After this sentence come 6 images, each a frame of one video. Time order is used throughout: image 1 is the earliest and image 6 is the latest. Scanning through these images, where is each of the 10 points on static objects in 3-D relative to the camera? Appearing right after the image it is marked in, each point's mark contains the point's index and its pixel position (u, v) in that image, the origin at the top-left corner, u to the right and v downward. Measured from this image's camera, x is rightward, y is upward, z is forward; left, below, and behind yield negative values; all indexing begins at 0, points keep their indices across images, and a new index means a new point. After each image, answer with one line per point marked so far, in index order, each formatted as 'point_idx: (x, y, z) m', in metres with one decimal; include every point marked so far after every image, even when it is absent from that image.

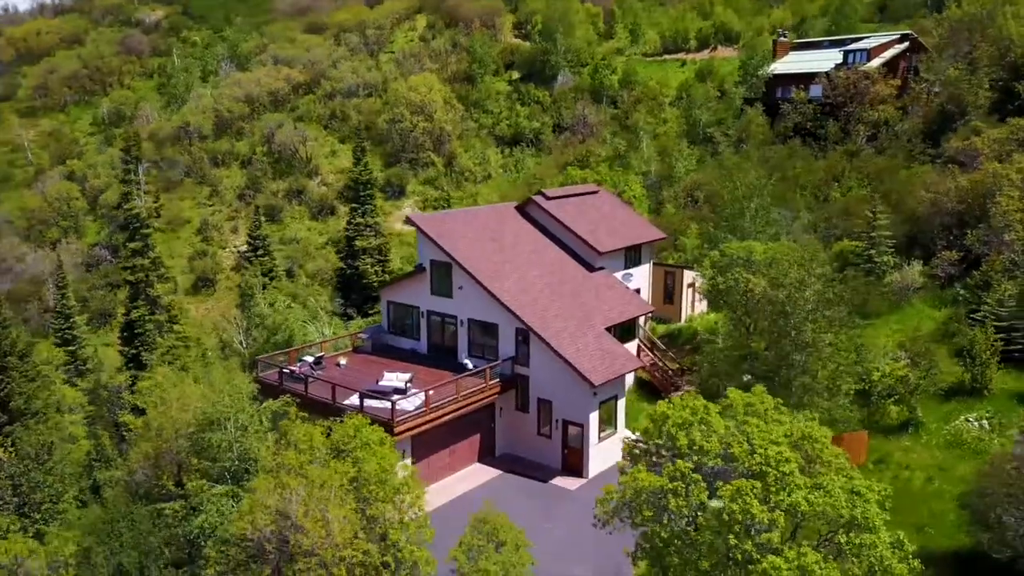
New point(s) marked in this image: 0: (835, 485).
0: (+5.1, -3.1, +13.2) m
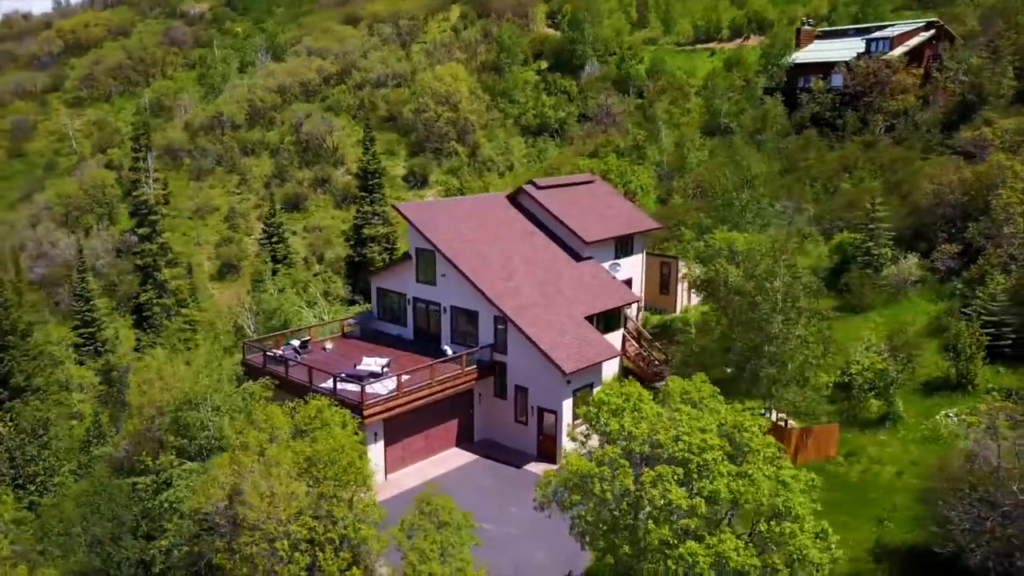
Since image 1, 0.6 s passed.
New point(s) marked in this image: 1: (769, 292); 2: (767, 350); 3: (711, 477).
0: (+3.9, -2.9, +13.2) m
1: (+6.2, -0.1, +19.9) m
2: (+6.2, -1.5, +19.8) m
3: (+3.1, -3.0, +13.2) m
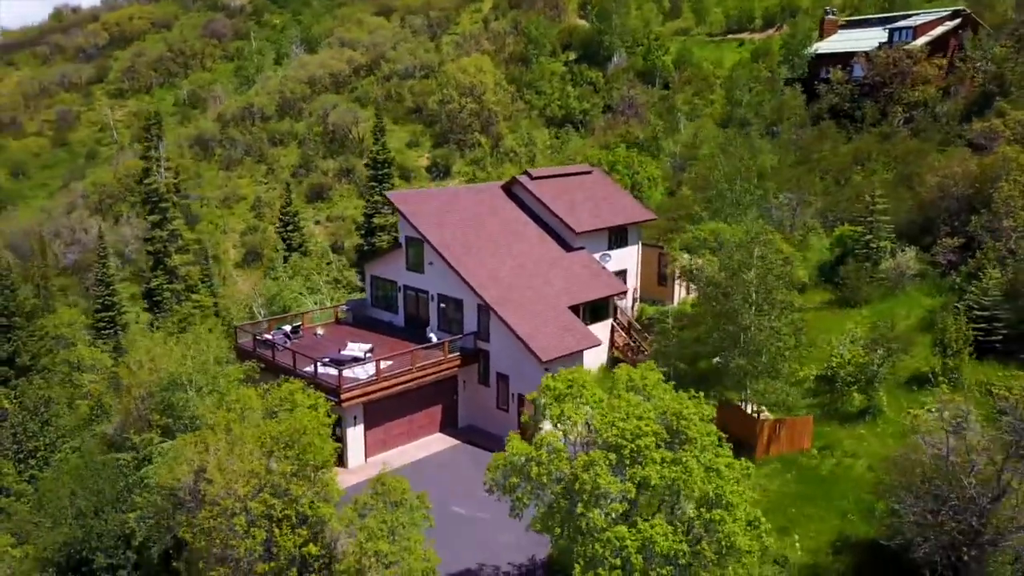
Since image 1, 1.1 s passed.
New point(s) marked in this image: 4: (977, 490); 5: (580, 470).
0: (+2.9, -2.8, +13.3) m
1: (+5.5, +0.1, +19.9) m
2: (+5.5, -1.2, +19.8) m
3: (+2.1, -2.8, +13.3) m
4: (+8.0, -3.5, +14.3) m
5: (+1.1, -2.9, +13.3) m
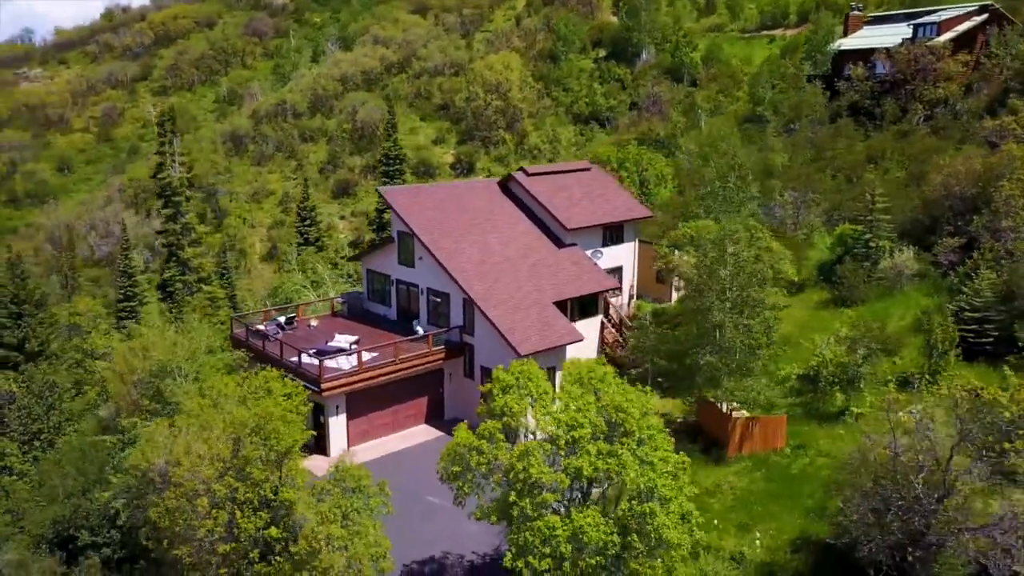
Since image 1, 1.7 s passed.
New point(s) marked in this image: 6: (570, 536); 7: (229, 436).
0: (+1.9, -2.7, +13.5) m
1: (+4.9, +0.2, +19.9) m
2: (+4.8, -1.2, +19.8) m
3: (+1.1, -2.7, +13.5) m
4: (+7.0, -3.5, +14.2) m
5: (+0.1, -2.8, +13.5) m
6: (+0.9, -3.9, +13.0) m
7: (-5.7, -3.0, +16.9) m
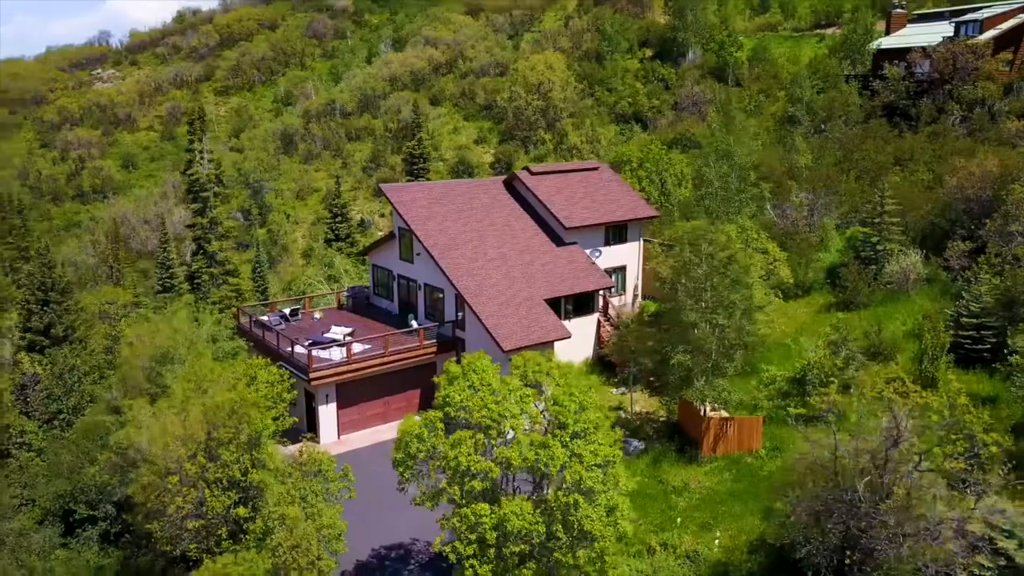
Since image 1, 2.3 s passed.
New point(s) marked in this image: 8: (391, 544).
0: (+0.8, -2.6, +13.8) m
1: (+4.3, +0.2, +19.9) m
2: (+4.2, -1.2, +19.8) m
3: (0.0, -2.6, +13.9) m
4: (+5.9, -3.5, +14.1) m
5: (-1.1, -2.7, +14.0) m
6: (-0.3, -3.8, +13.3) m
7: (-6.6, -2.8, +17.8) m
8: (-2.7, -5.8, +18.9) m
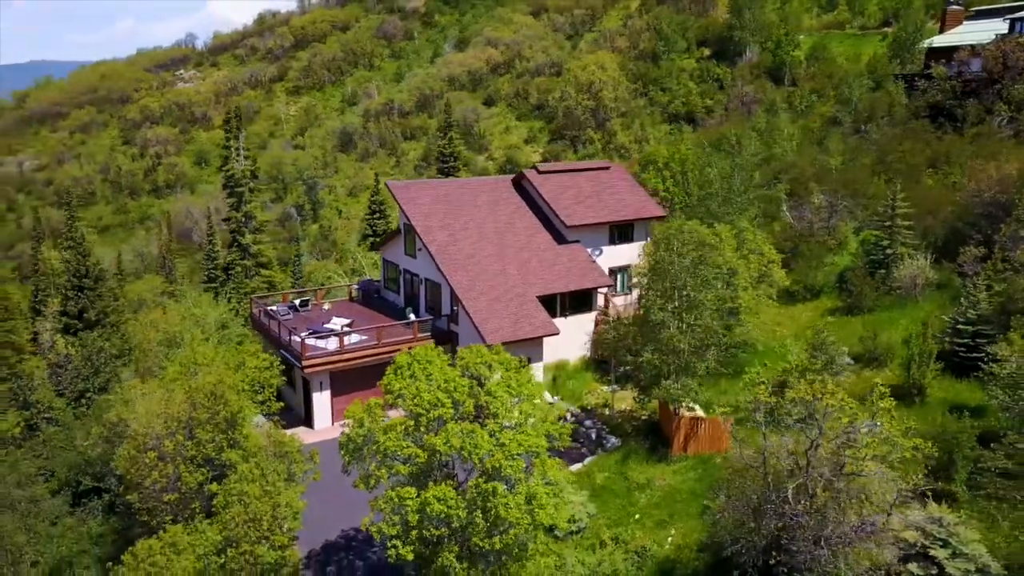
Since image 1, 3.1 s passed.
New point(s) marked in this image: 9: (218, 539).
0: (-0.5, -2.5, +14.2) m
1: (+3.7, +0.2, +20.0) m
2: (+3.6, -1.1, +19.9) m
3: (-1.3, -2.5, +14.4) m
4: (+4.7, -3.5, +14.0) m
5: (-2.3, -2.6, +14.6) m
6: (-1.6, -3.6, +13.9) m
7: (-7.4, -2.5, +18.9) m
8: (-3.6, -5.6, +19.6) m
9: (-5.6, -4.8, +16.0) m
